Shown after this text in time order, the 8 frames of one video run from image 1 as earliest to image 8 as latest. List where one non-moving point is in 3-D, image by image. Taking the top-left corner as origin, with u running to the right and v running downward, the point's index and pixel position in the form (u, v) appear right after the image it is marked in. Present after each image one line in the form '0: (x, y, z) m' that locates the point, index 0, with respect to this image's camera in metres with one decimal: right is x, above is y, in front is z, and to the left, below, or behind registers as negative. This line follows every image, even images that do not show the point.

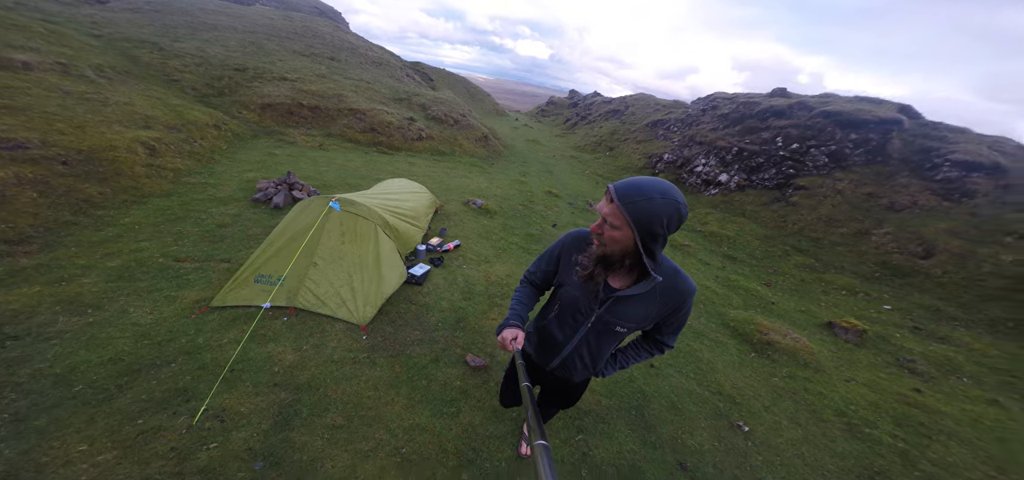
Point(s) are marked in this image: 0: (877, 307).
0: (+14.6, -2.7, +13.0) m
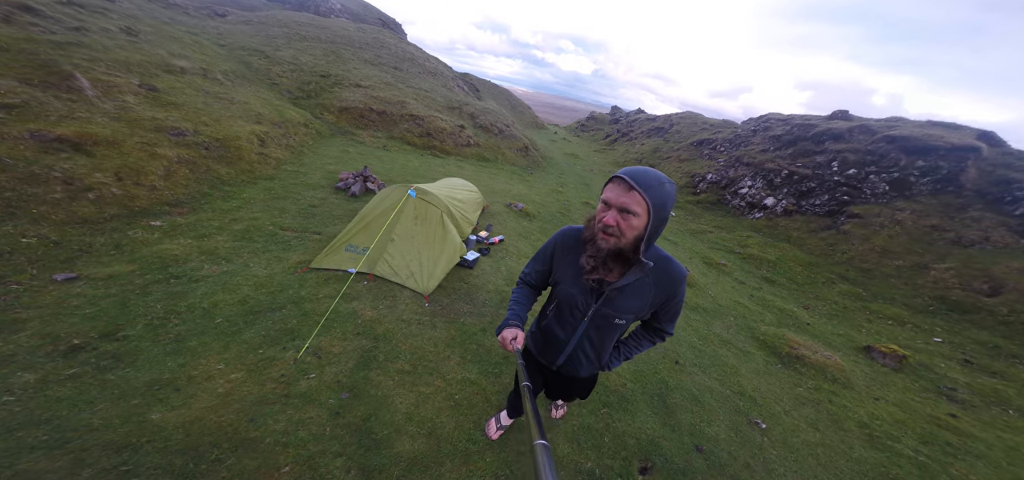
0: (+15.9, -3.9, +12.4) m
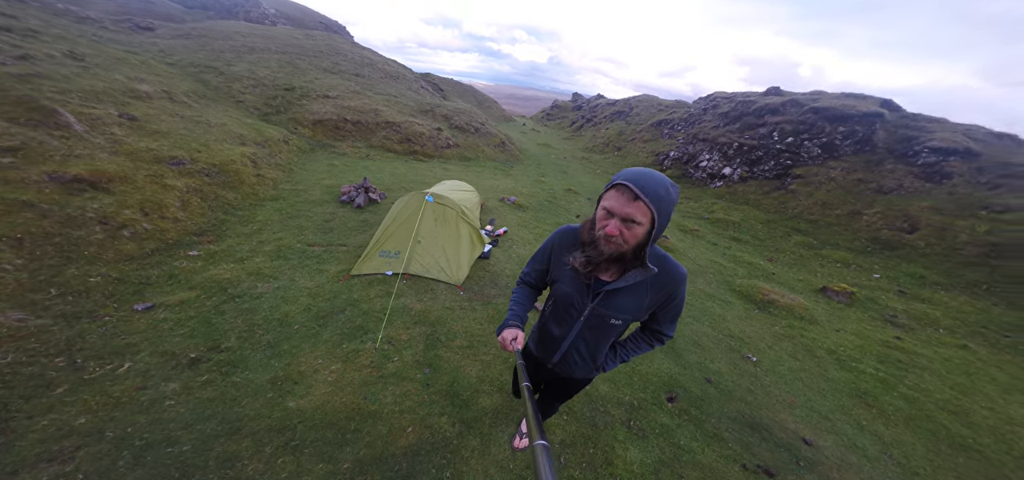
0: (+16.3, -1.6, +15.0) m
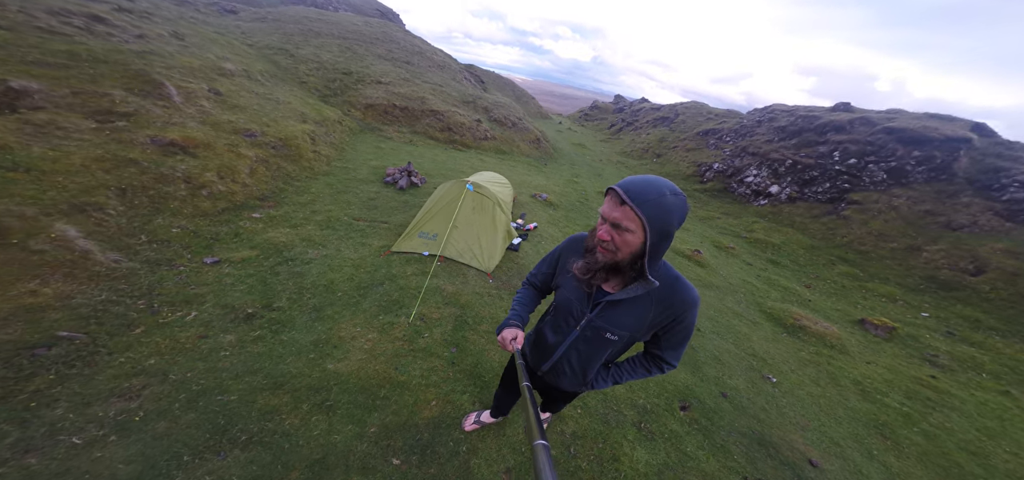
0: (+17.3, -3.2, +14.0) m
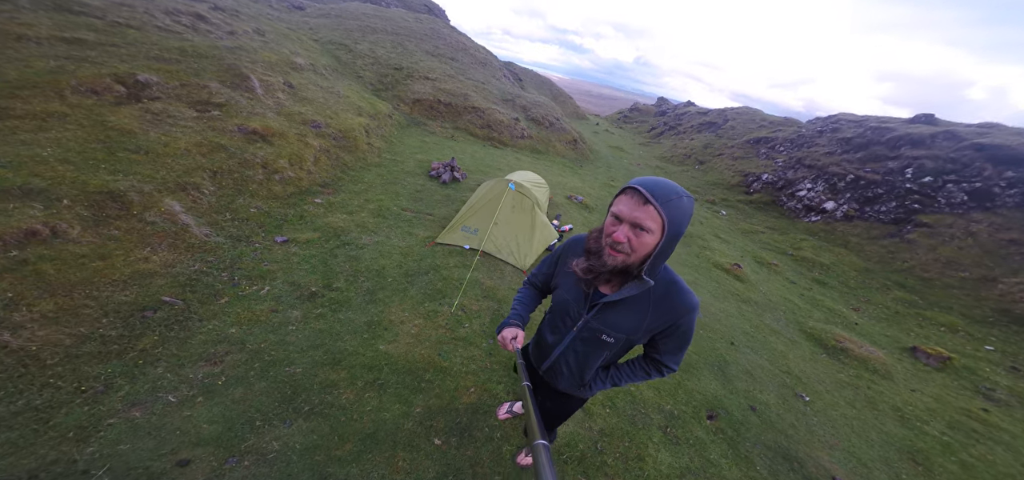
0: (+18.5, -4.4, +12.8) m
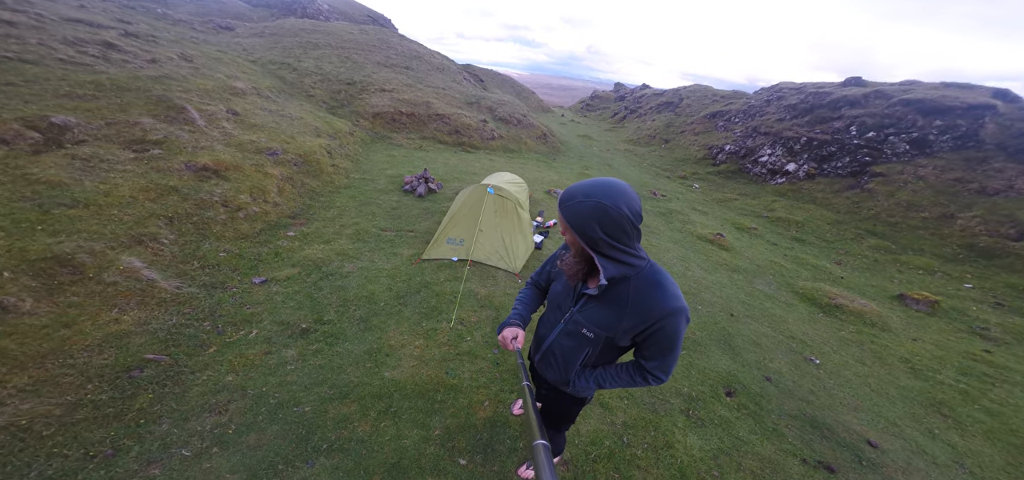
0: (+18.4, -1.8, +13.6) m
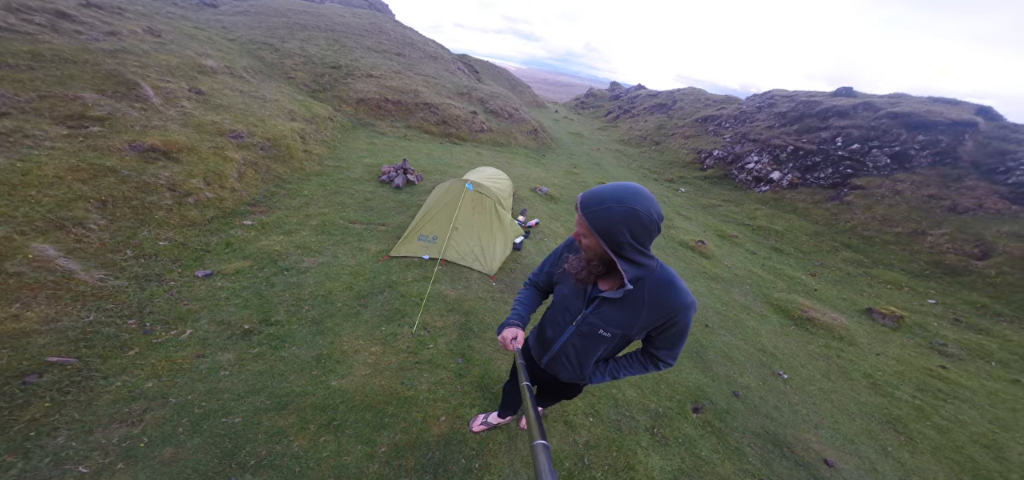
0: (+17.5, -2.6, +13.9) m
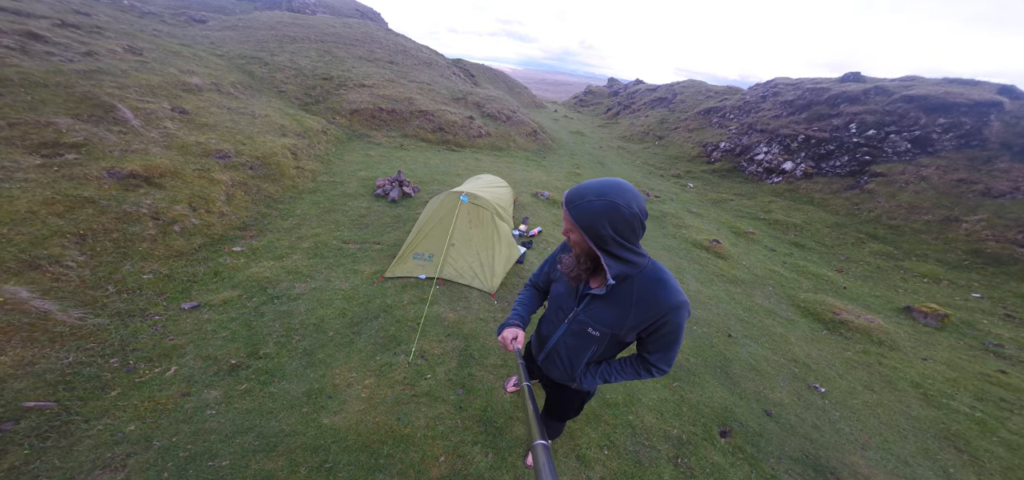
0: (+17.7, -2.1, +12.8) m
